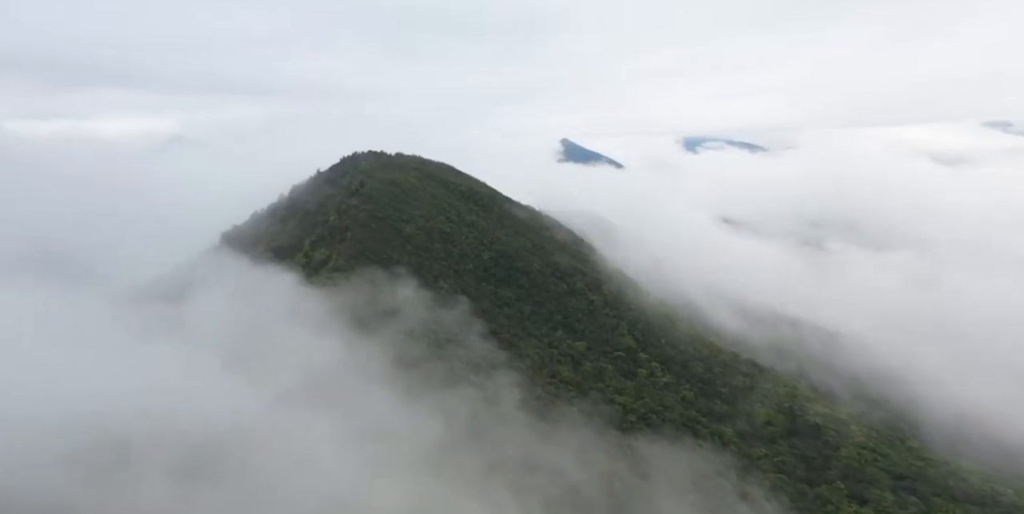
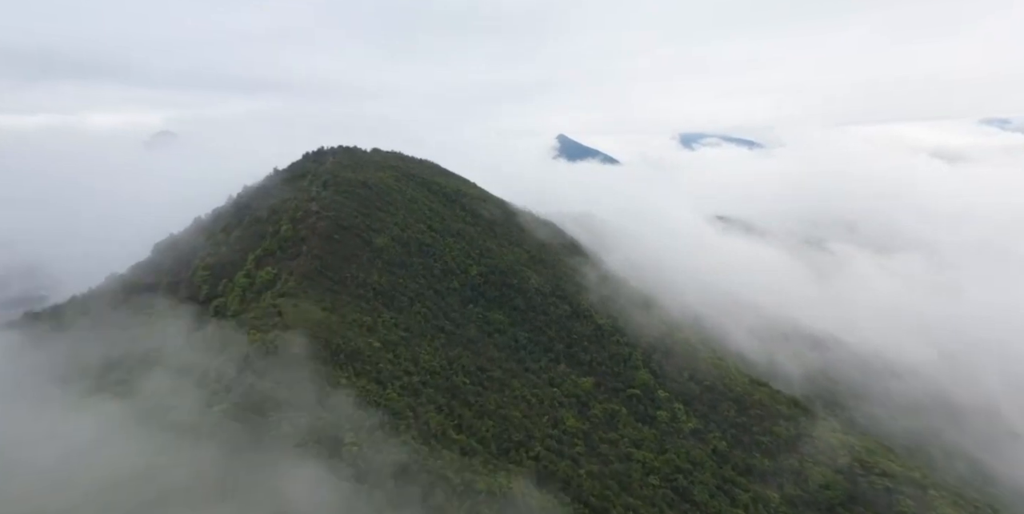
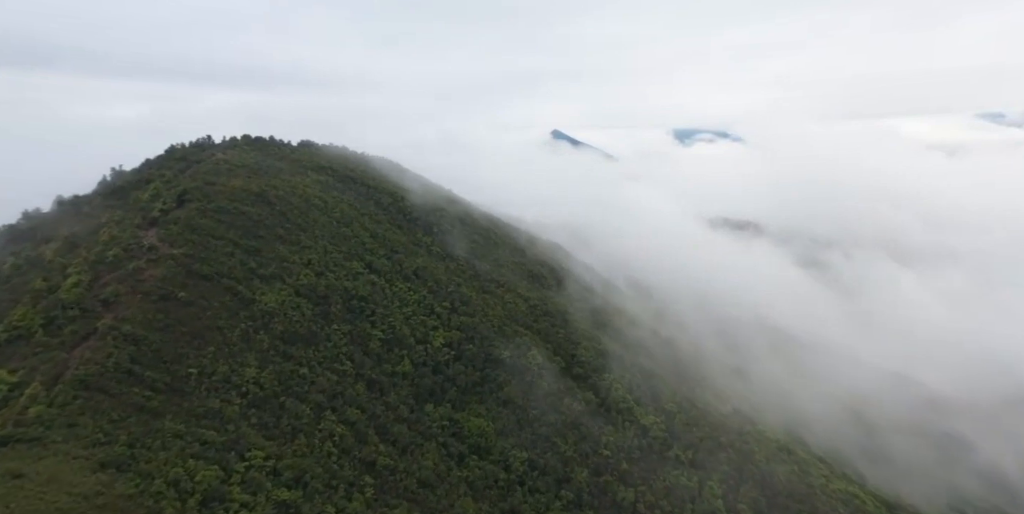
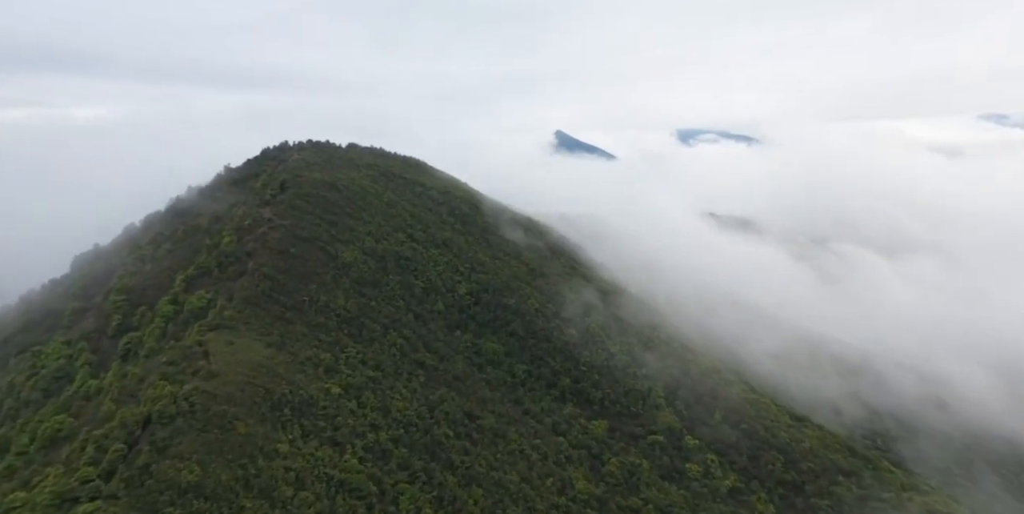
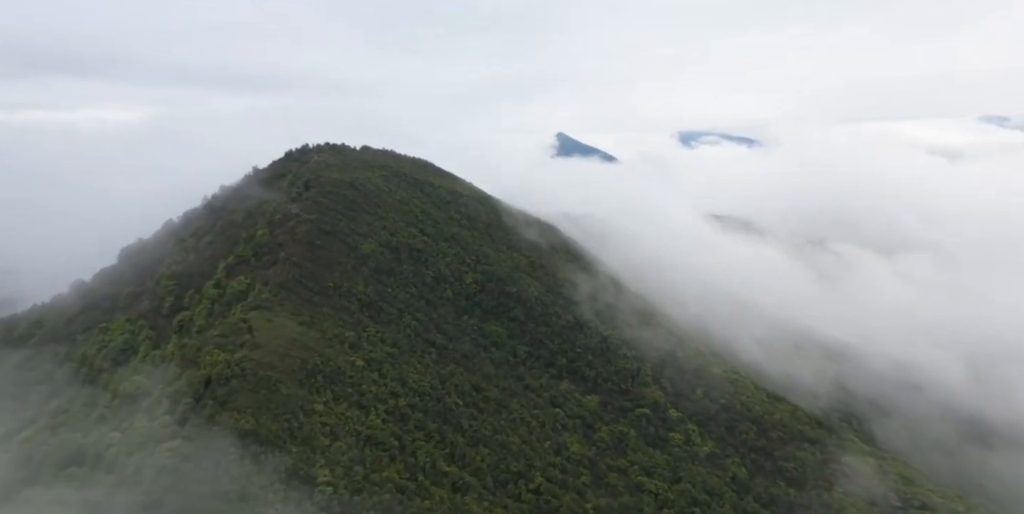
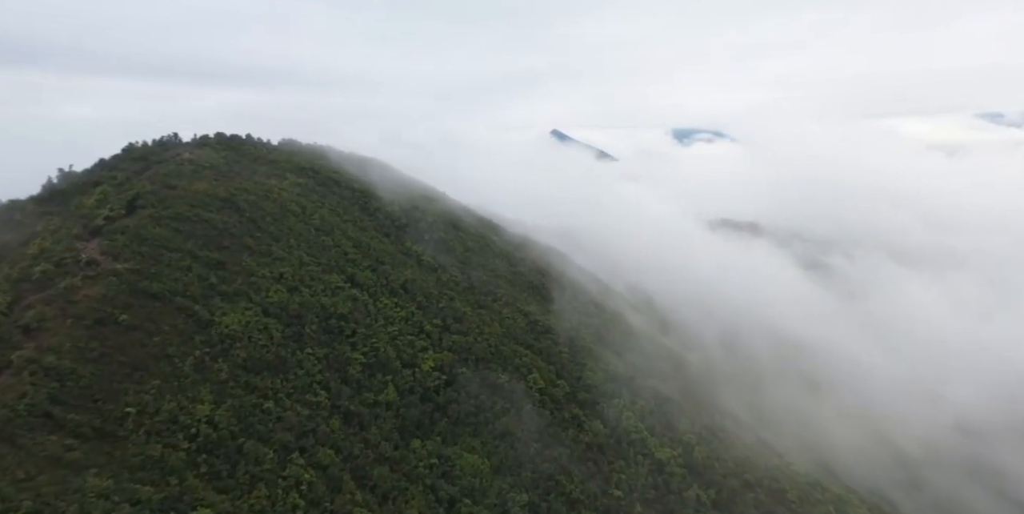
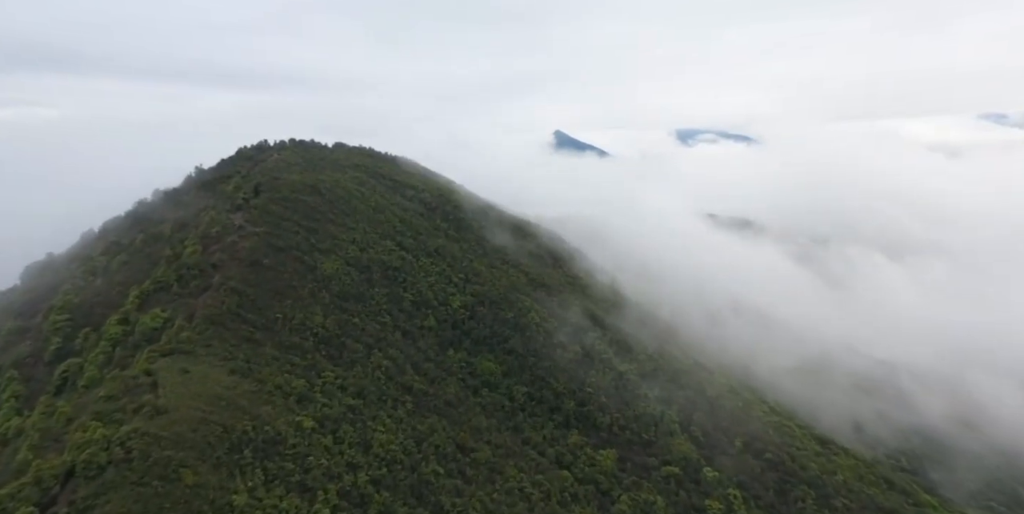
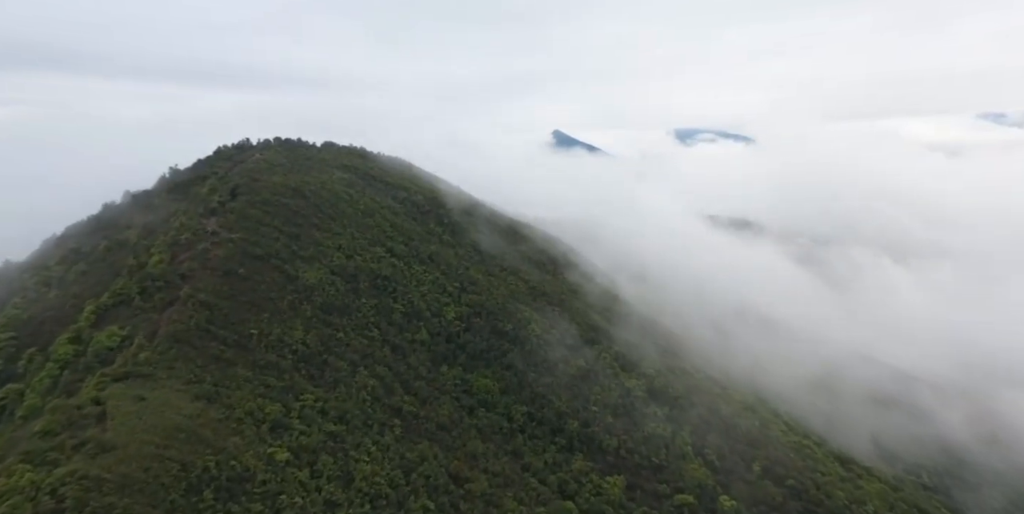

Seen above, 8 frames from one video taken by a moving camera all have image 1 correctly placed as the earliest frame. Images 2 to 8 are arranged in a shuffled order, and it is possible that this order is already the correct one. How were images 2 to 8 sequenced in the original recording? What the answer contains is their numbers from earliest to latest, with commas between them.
2, 5, 4, 7, 8, 3, 6
